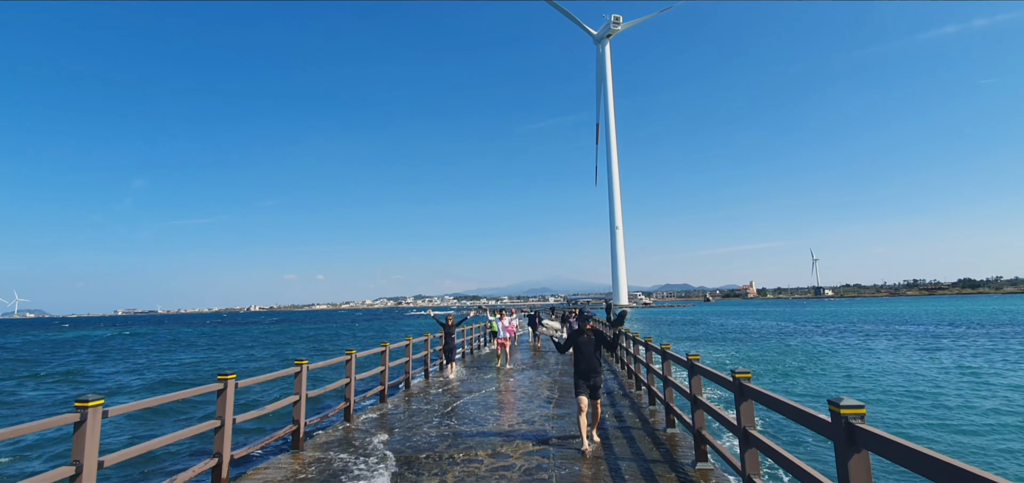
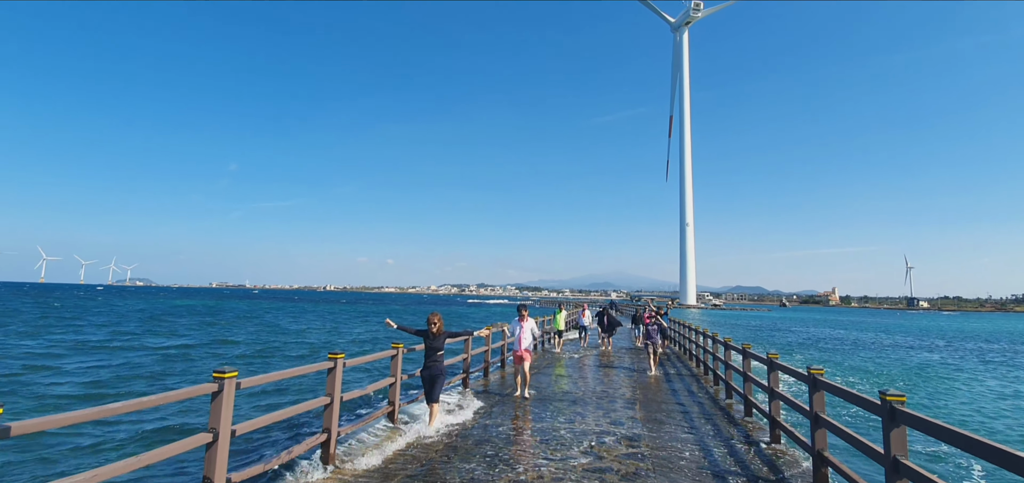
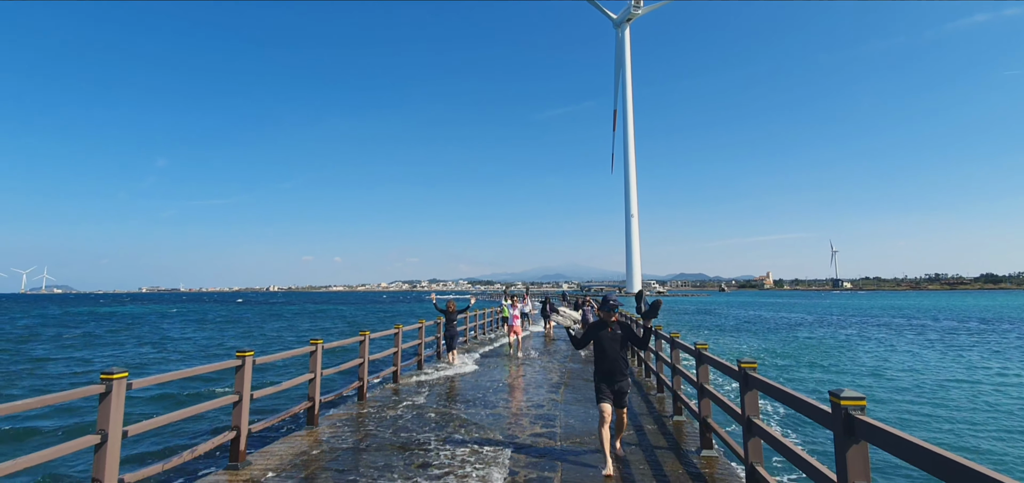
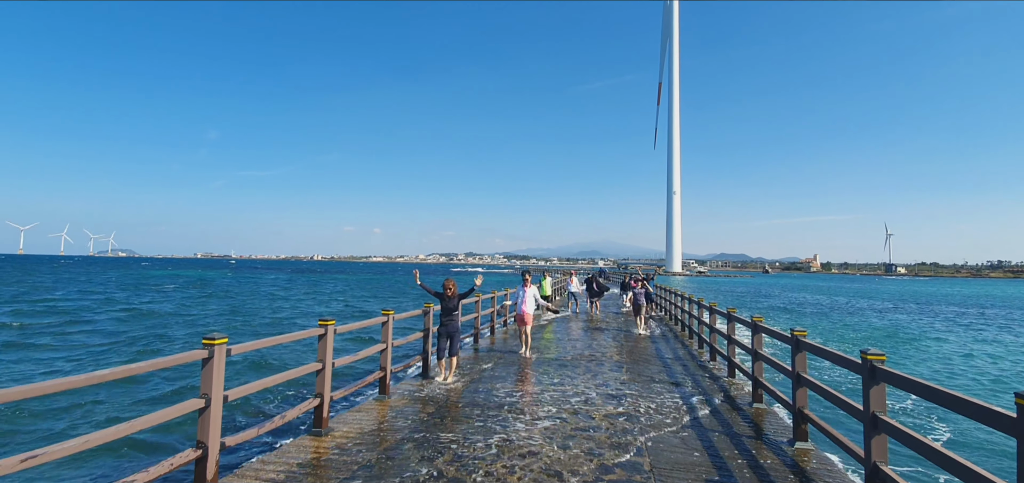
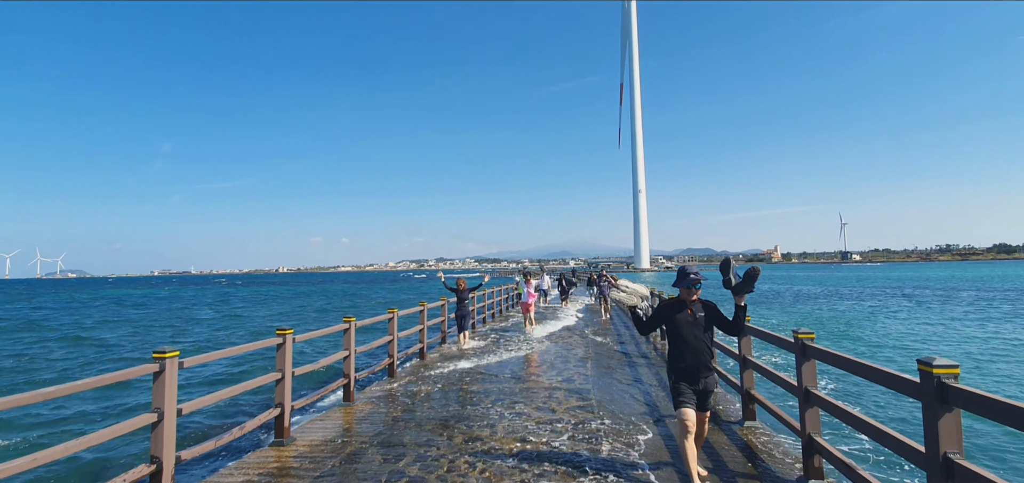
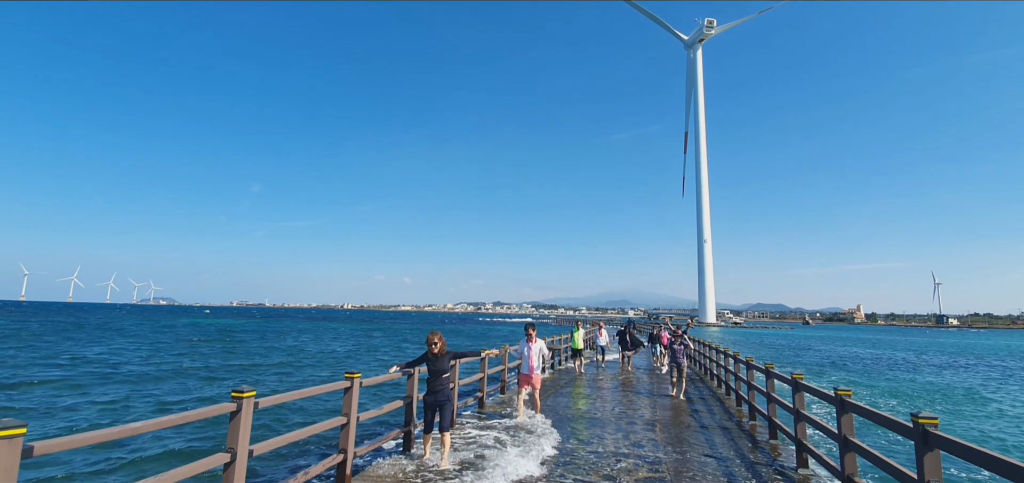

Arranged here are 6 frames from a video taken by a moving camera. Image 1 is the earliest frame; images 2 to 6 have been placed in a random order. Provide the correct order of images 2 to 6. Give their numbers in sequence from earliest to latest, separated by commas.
3, 5, 4, 2, 6
